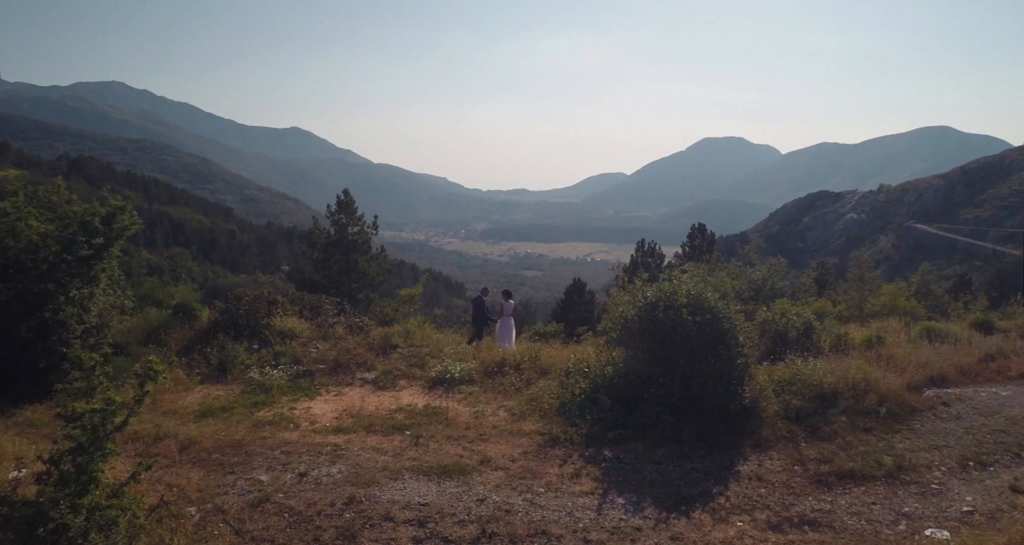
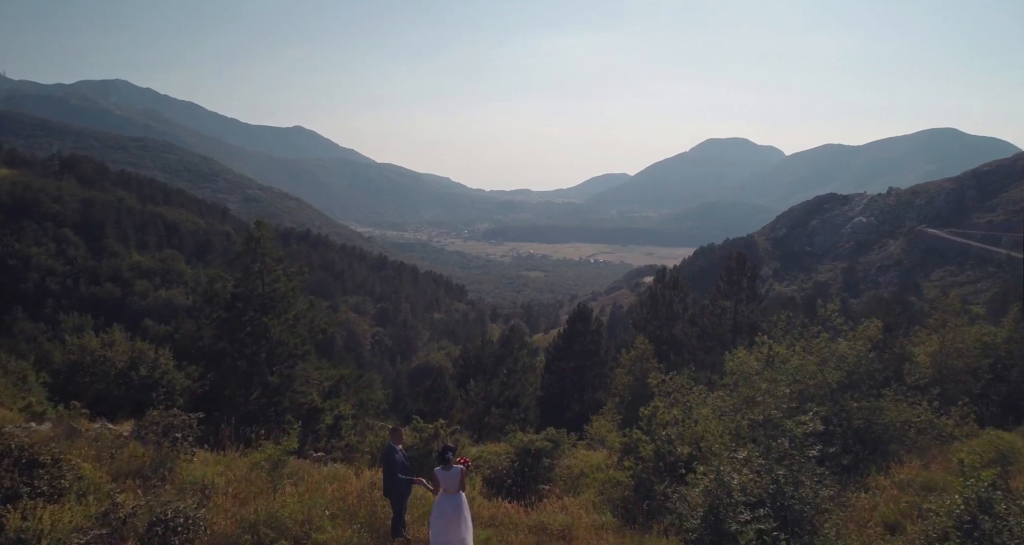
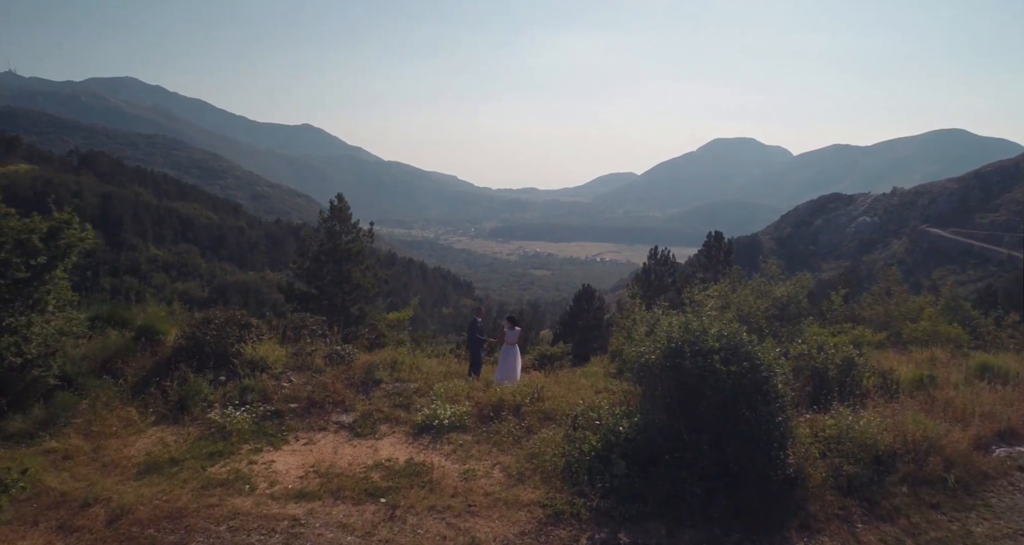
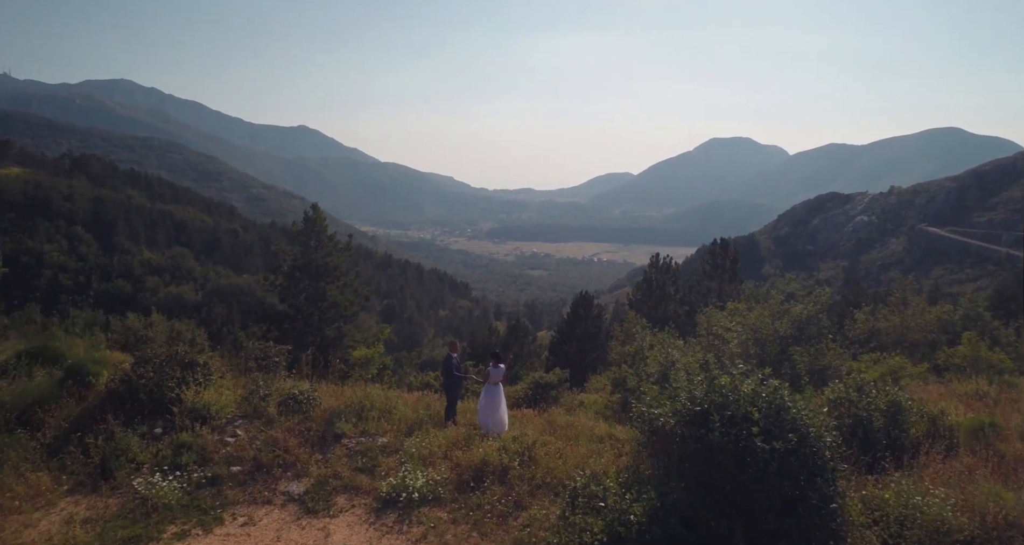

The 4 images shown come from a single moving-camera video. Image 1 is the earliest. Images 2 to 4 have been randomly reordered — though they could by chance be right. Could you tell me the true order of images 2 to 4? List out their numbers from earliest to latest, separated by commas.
3, 4, 2
